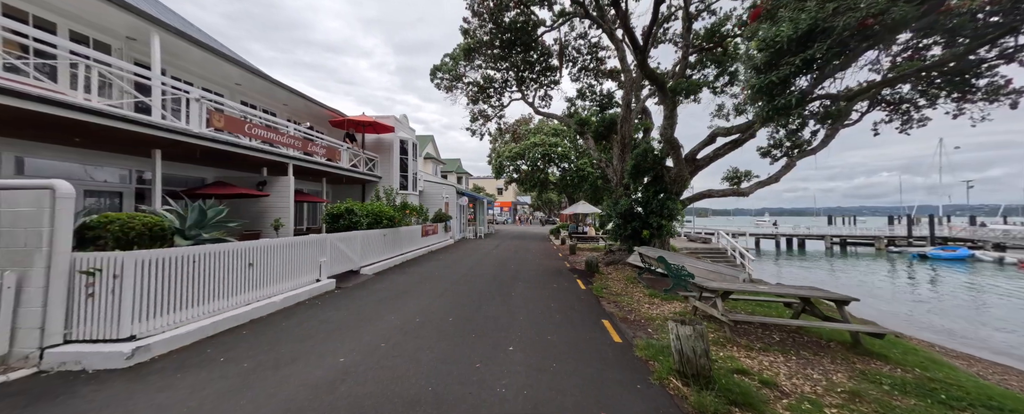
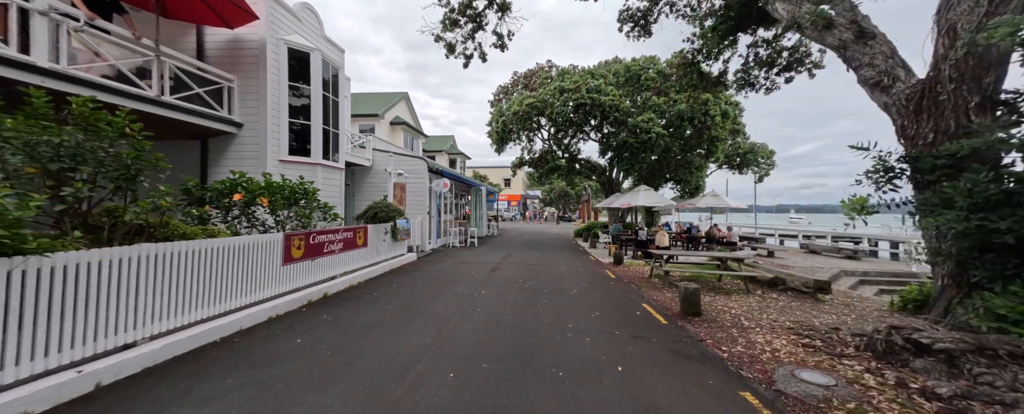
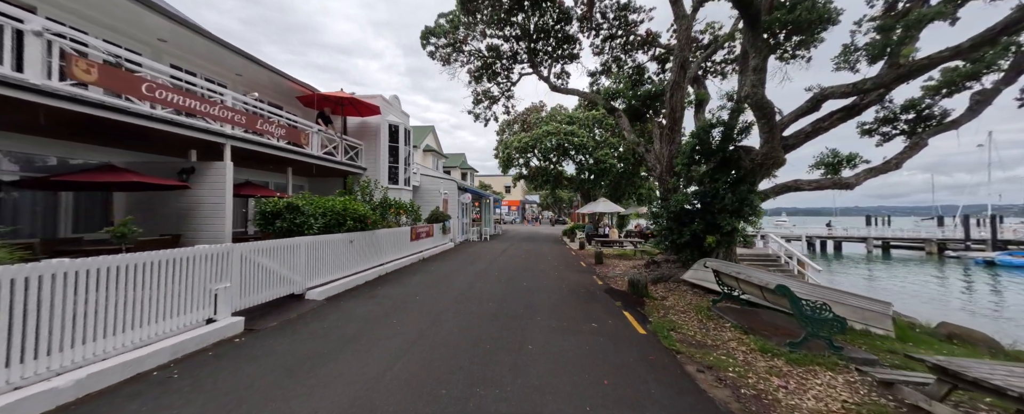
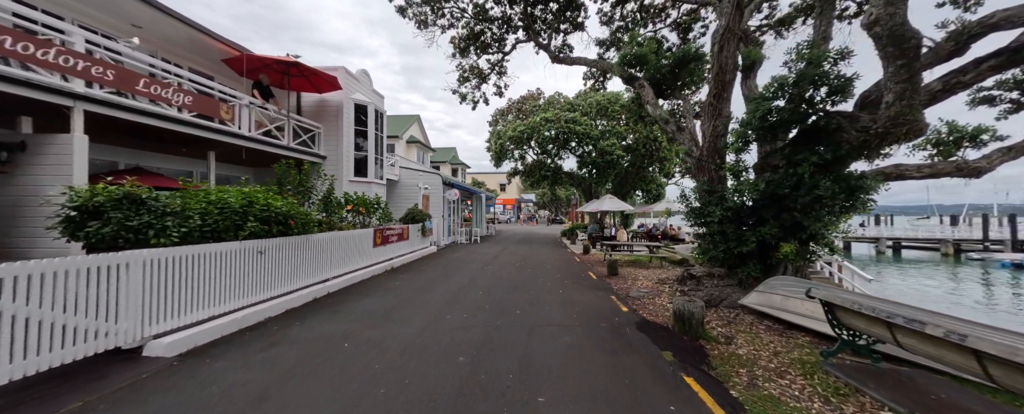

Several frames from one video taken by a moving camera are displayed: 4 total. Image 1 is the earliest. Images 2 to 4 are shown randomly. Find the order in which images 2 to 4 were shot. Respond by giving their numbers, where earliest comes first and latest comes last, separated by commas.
3, 4, 2
